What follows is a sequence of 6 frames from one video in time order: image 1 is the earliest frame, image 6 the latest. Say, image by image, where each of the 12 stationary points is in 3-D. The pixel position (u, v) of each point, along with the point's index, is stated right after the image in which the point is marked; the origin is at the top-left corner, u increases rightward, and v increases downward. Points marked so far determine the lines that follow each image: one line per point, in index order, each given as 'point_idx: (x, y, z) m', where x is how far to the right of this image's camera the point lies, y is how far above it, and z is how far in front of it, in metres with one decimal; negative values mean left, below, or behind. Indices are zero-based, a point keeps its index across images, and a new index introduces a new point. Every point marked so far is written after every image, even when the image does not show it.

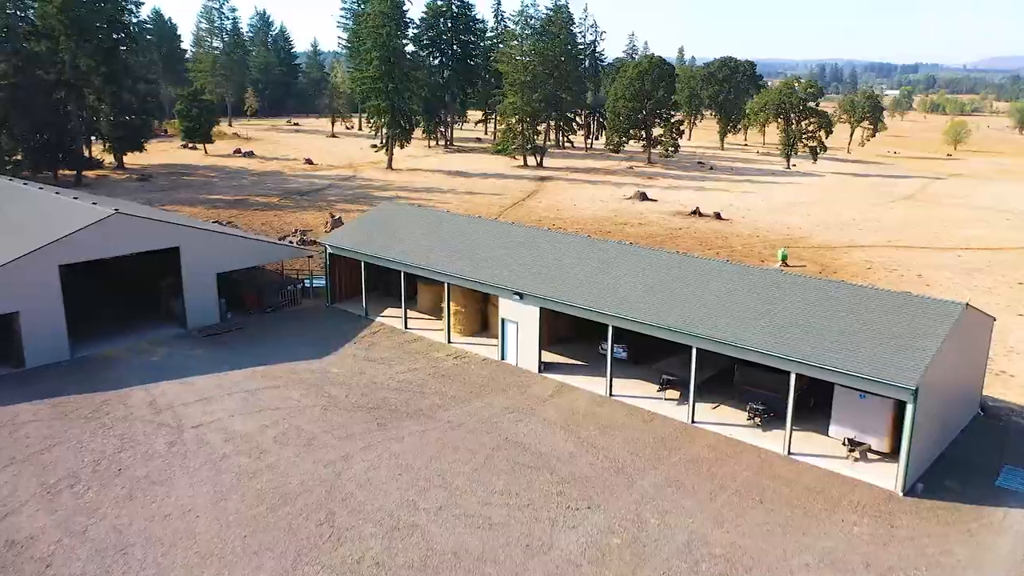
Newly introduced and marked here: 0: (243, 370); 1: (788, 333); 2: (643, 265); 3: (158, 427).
0: (-6.2, -1.9, +18.4) m
1: (+5.1, -0.8, +14.7) m
2: (+3.0, +0.6, +18.1) m
3: (-6.8, -2.6, +15.2) m
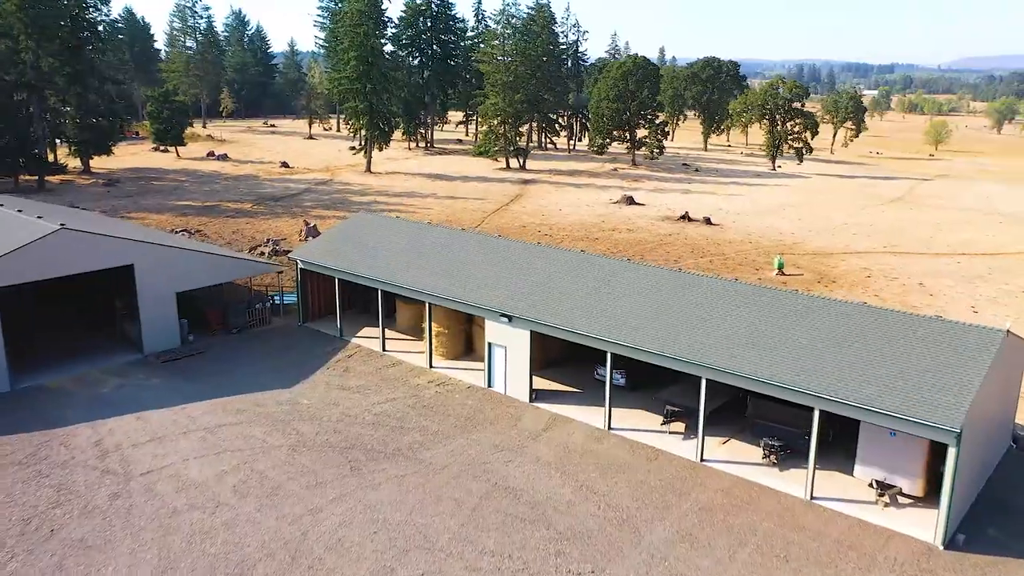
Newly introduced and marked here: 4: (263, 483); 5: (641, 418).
0: (-6.4, -2.4, +16.6) m
1: (+4.9, -1.2, +13.2) m
2: (+2.7, +0.1, +16.5) m
3: (-6.9, -3.1, +13.5) m
4: (-4.1, -3.2, +13.2) m
5: (+2.5, -2.6, +15.9) m
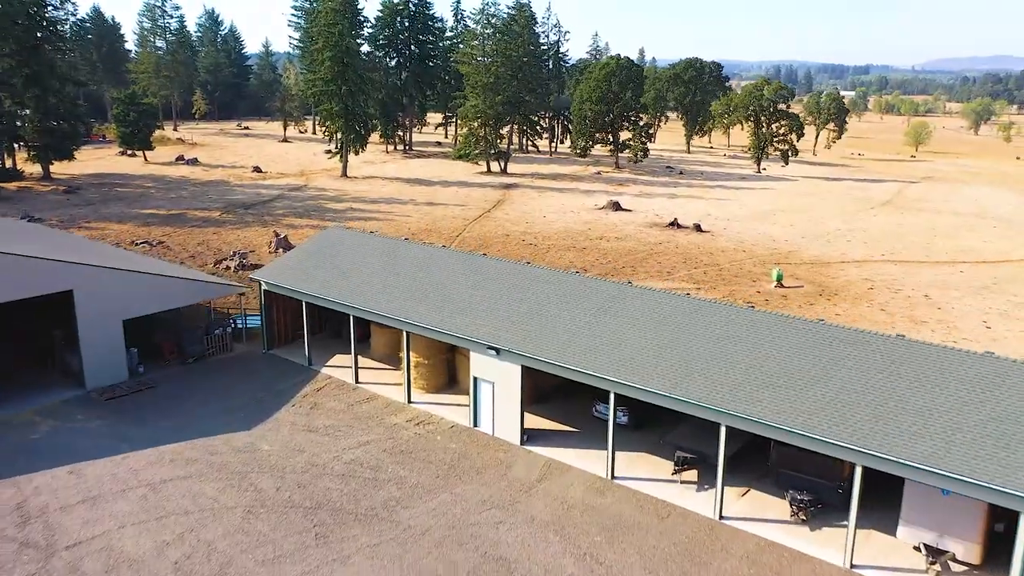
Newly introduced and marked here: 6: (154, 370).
0: (-6.6, -3.0, +14.6) m
1: (+4.8, -1.7, +11.5) m
2: (+2.5, -0.4, +14.7) m
3: (-7.0, -3.7, +11.4) m
4: (-4.2, -3.8, +11.2) m
5: (+2.4, -3.1, +14.0) m
6: (-8.3, -1.9, +18.6) m
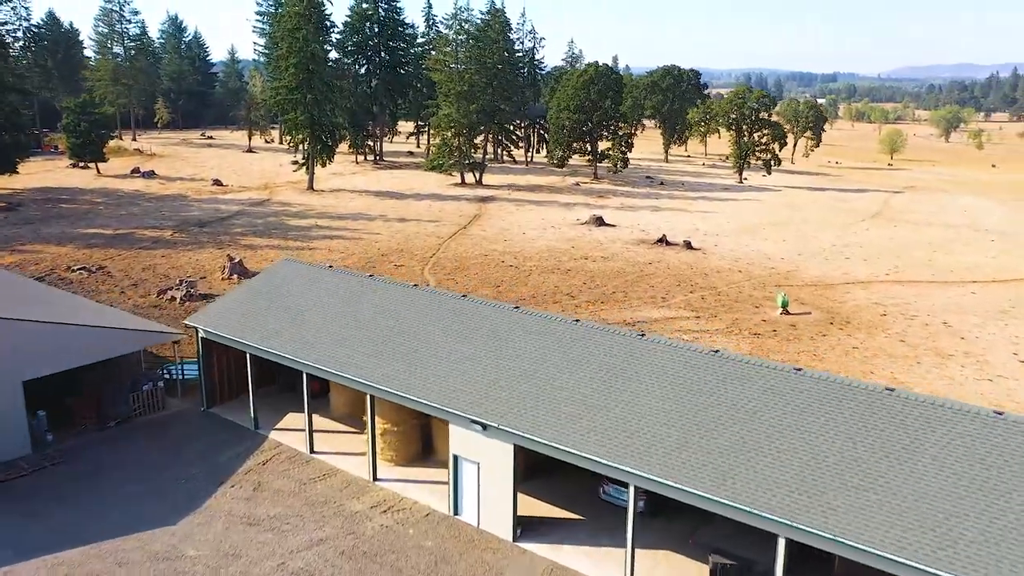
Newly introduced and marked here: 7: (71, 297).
0: (-6.8, -3.9, +11.4) m
1: (+4.7, -2.5, +8.7) m
2: (+2.3, -1.2, +11.9) m
3: (-7.1, -4.6, +8.2) m
4: (-4.2, -4.6, +8.1) m
5: (+2.3, -3.9, +11.2) m
6: (-8.6, -2.9, +15.4) m
7: (-10.3, -0.2, +18.3) m
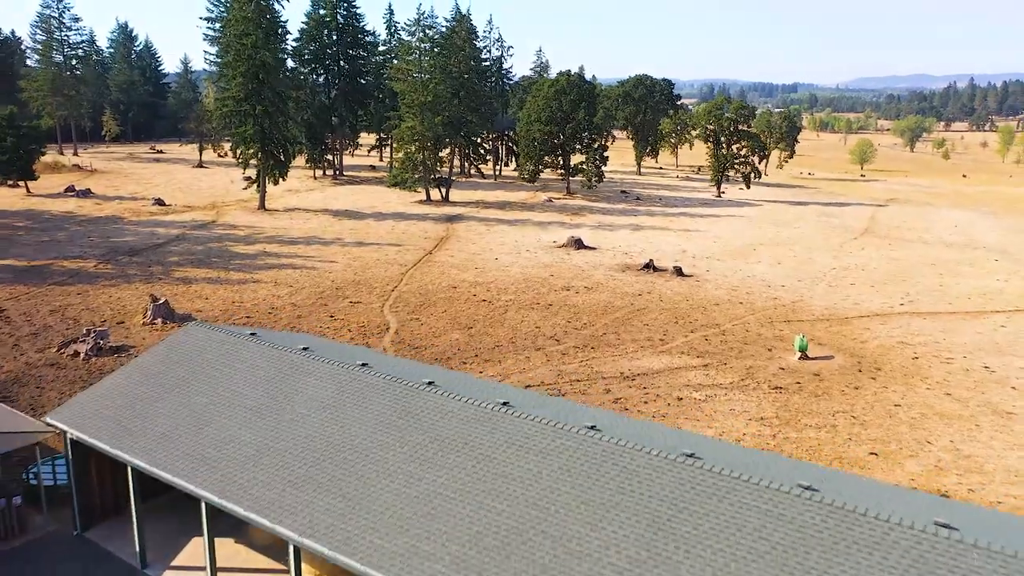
0: (-6.8, -5.1, +7.0) m
1: (+4.8, -3.6, +4.7) m
2: (+2.3, -2.3, +7.8) m
3: (-6.9, -5.8, +3.8) m
4: (-4.1, -5.8, +3.8) m
5: (+2.2, -5.0, +7.1) m
6: (-8.8, -4.1, +10.9) m
7: (-10.6, -1.5, +13.7) m
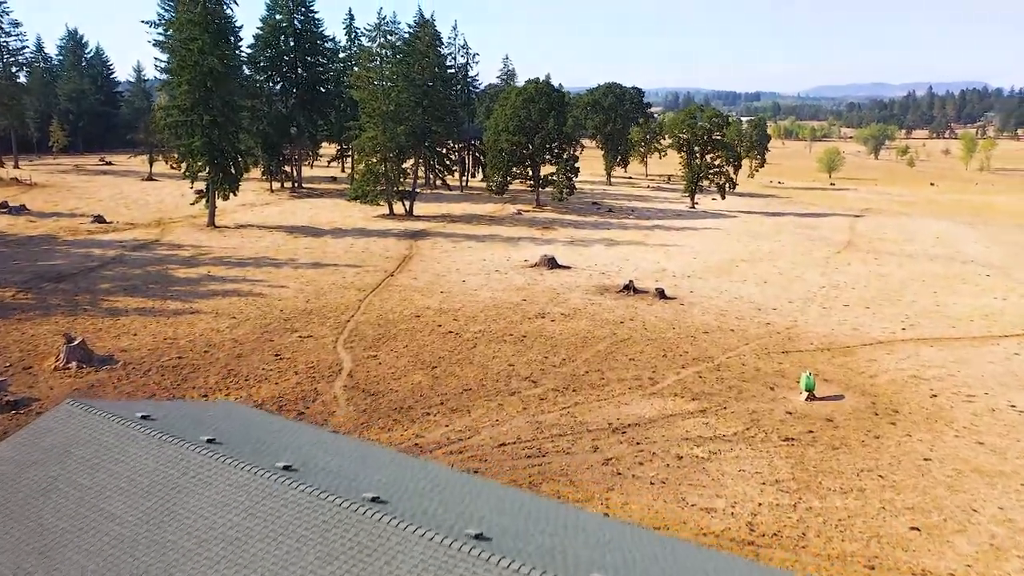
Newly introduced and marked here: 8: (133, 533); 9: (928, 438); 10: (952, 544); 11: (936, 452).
0: (-6.8, -5.9, +3.7) m
1: (+4.8, -4.2, +2.0) m
2: (+2.1, -3.1, +5.0) m
3: (-6.8, -6.6, +0.5) m
4: (-4.0, -6.5, +0.6) m
5: (+2.2, -5.7, +4.2) m
6: (-9.0, -5.0, +7.6) m
7: (-11.0, -2.4, +10.3) m
8: (-3.8, -2.5, +7.9) m
9: (+9.6, -3.5, +18.5) m
10: (+7.6, -4.4, +13.8) m
11: (+9.4, -3.6, +17.7) m
